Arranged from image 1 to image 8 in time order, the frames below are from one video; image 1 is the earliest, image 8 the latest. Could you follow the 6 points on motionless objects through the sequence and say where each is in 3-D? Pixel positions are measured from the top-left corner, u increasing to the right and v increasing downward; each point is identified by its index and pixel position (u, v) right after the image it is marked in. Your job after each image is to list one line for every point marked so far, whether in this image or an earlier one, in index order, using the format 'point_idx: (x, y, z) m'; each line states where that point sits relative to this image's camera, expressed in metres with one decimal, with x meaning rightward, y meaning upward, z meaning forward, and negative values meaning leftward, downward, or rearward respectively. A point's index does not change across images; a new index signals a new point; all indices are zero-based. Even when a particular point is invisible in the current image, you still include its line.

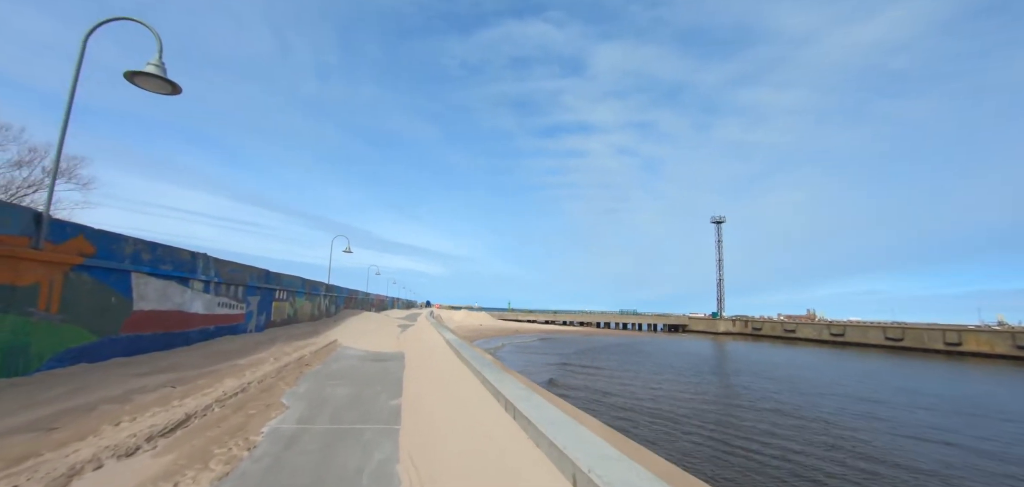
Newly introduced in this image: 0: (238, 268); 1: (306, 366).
0: (-7.6, -0.7, +10.5) m
1: (-4.2, -2.5, +7.7) m
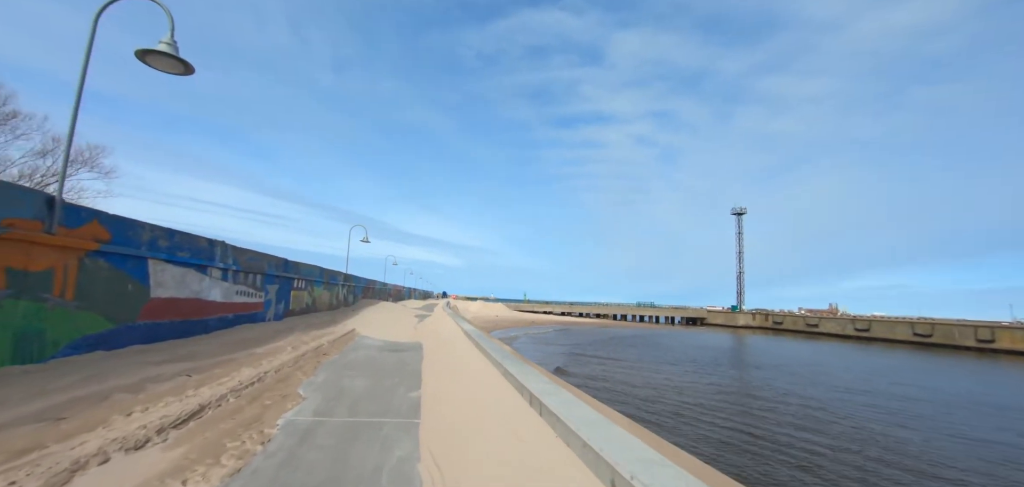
0: (-7.1, -0.4, +10.5) m
1: (-3.8, -2.3, +7.6) m
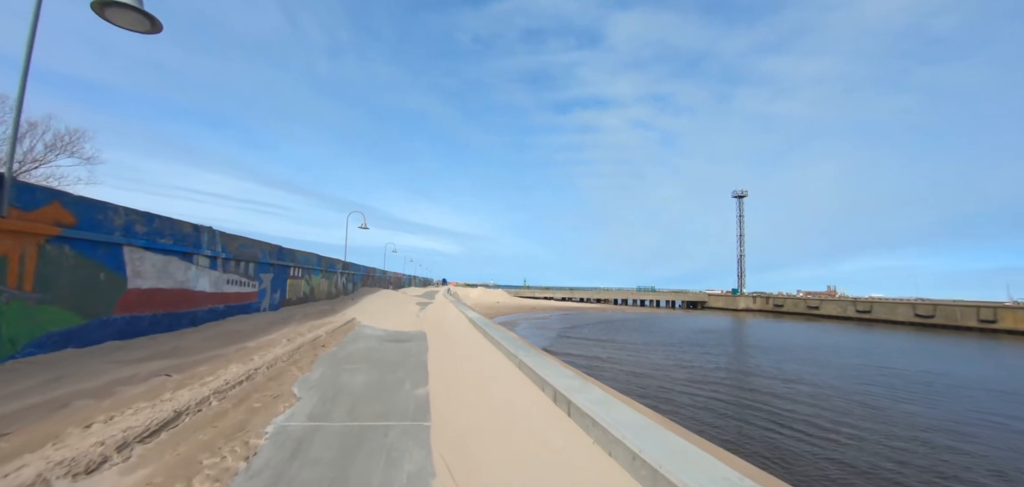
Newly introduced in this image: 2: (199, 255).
0: (-6.9, 0.0, +9.9) m
1: (-3.6, -2.0, +7.1) m
2: (-6.4, -0.2, +7.8) m
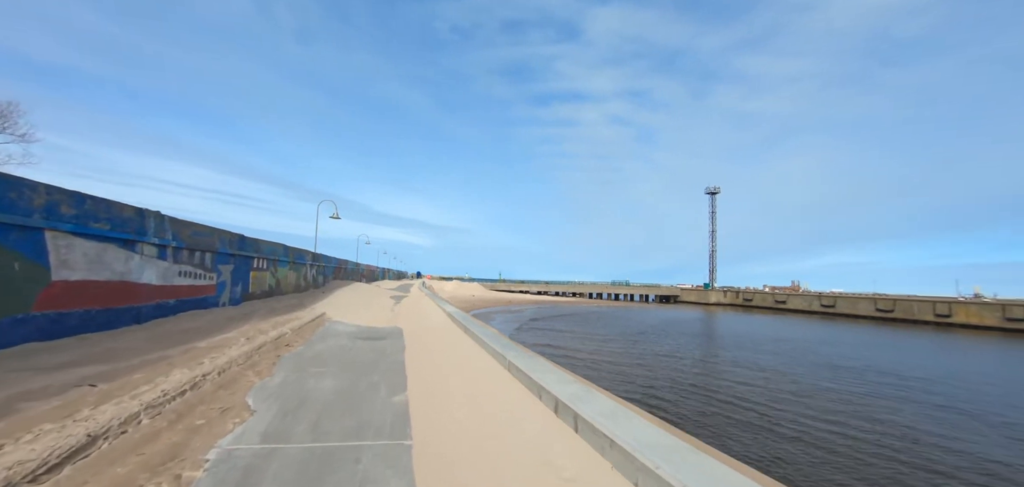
0: (-7.3, +0.3, +8.9) m
1: (-3.8, -1.8, +6.4) m
2: (-6.7, 0.0, +6.9) m
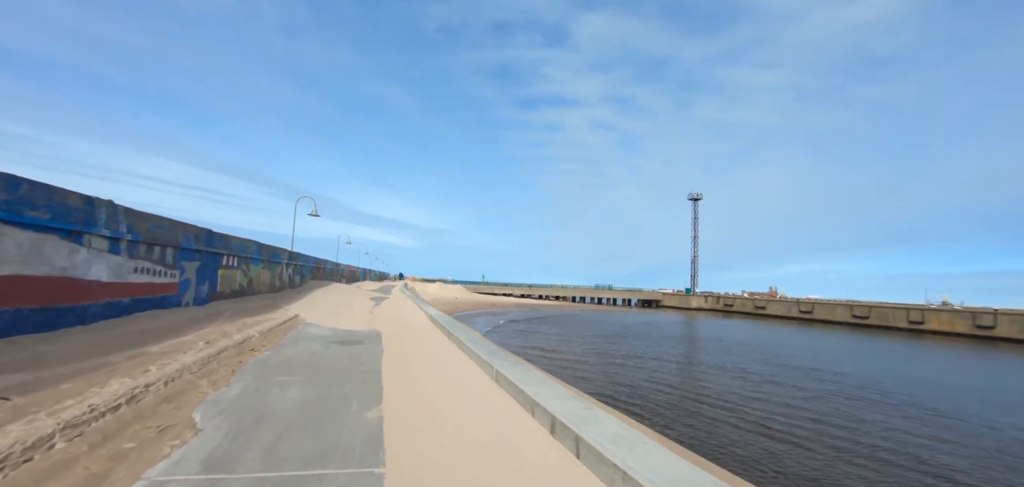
0: (-7.6, +0.4, +8.2) m
1: (-4.0, -1.7, +5.8) m
2: (-6.9, +0.1, +6.2) m
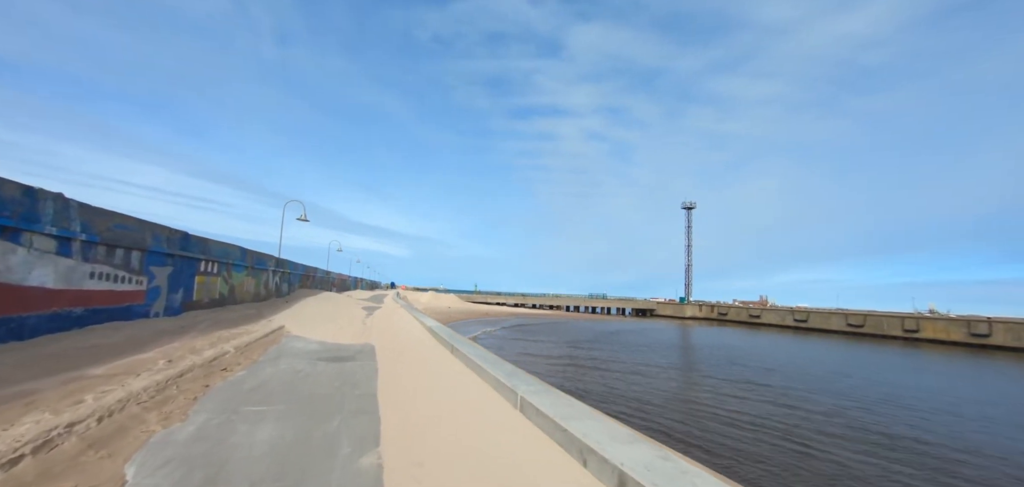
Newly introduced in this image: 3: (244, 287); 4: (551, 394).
0: (-7.4, +0.4, +7.3) m
1: (-3.8, -1.7, +4.9) m
2: (-6.6, +0.1, +5.3) m
3: (-9.9, -1.6, +14.0) m
4: (+0.4, -1.6, +3.9) m
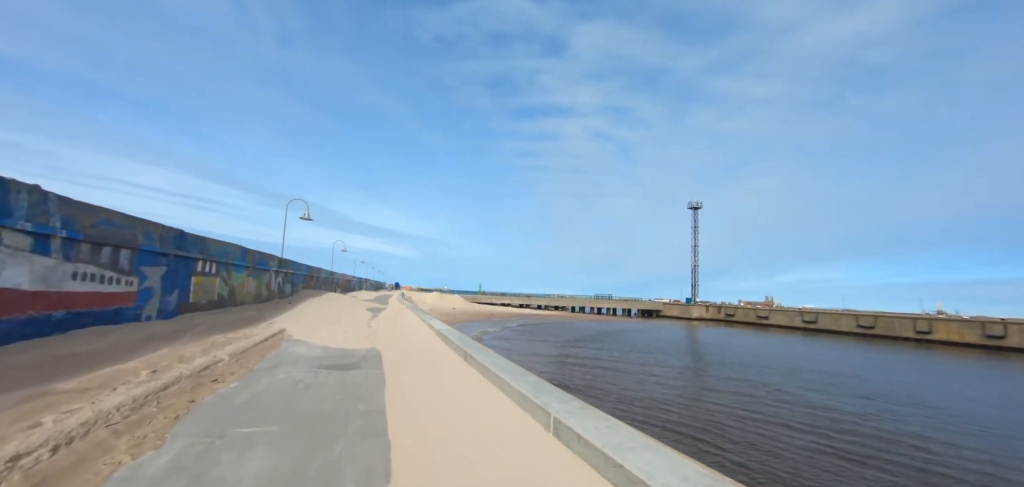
0: (-7.1, +0.4, +6.8) m
1: (-3.5, -1.6, +4.4) m
2: (-6.3, +0.2, +4.8) m
3: (-9.5, -1.6, +13.5) m
4: (+0.7, -1.5, +3.3) m
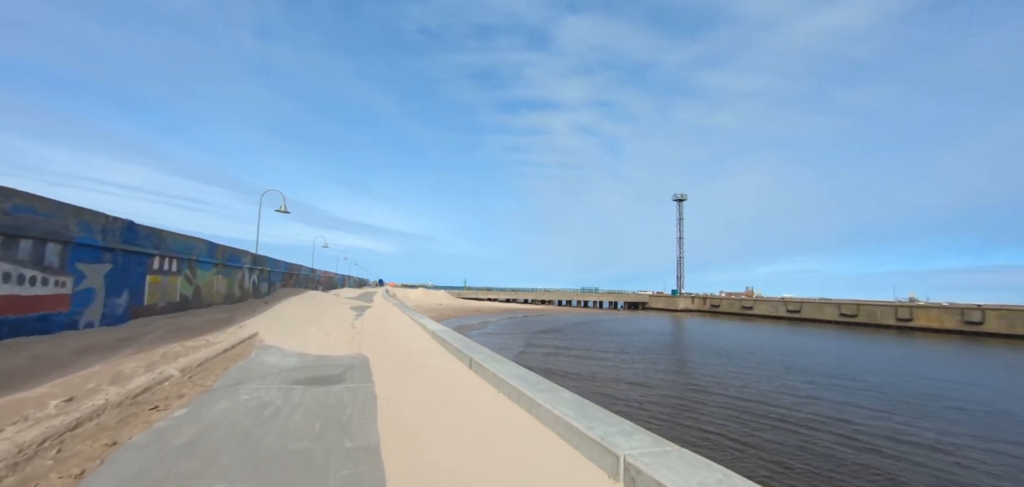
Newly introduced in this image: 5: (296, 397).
0: (-6.9, +0.5, +5.6) m
1: (-3.2, -1.5, +3.3) m
2: (-6.1, +0.3, +3.6) m
3: (-9.6, -1.5, +12.2) m
4: (+1.0, -1.4, +2.4) m
5: (-2.5, -1.7, +4.3) m
